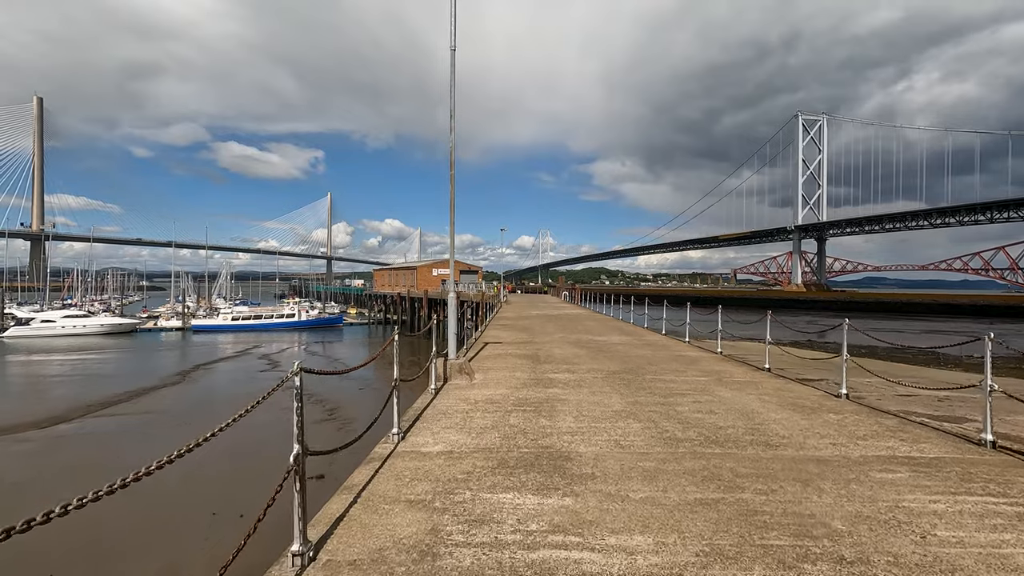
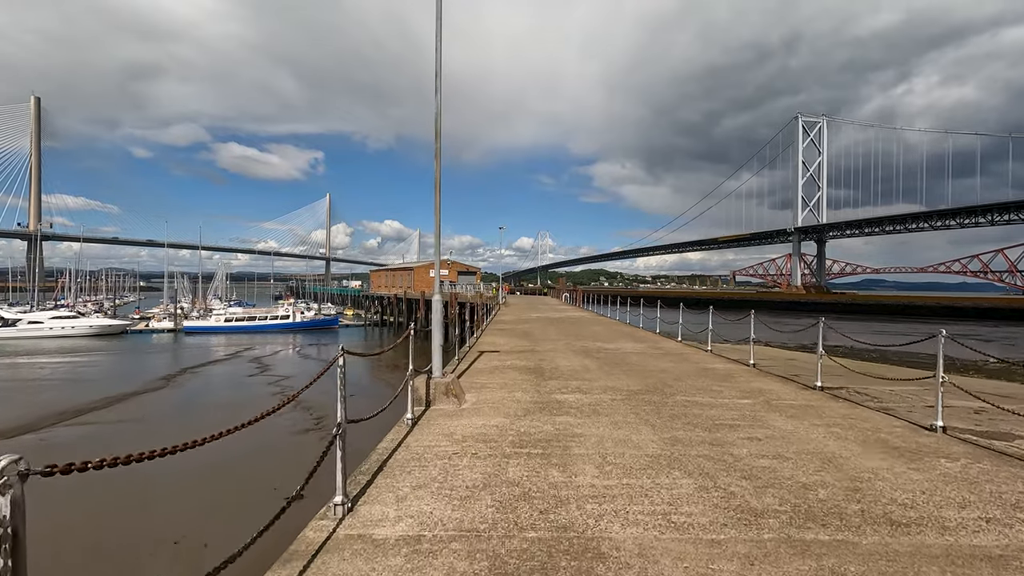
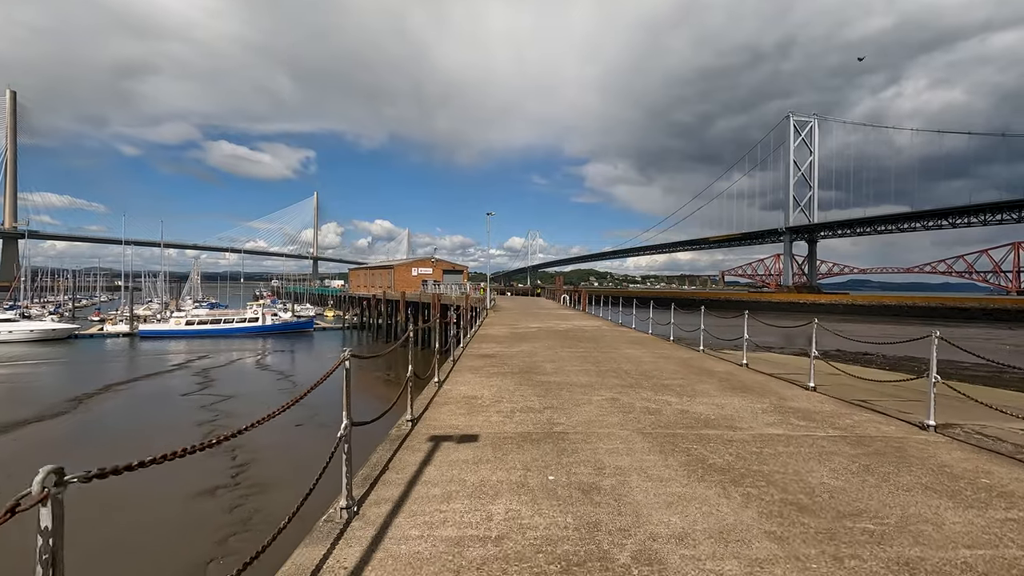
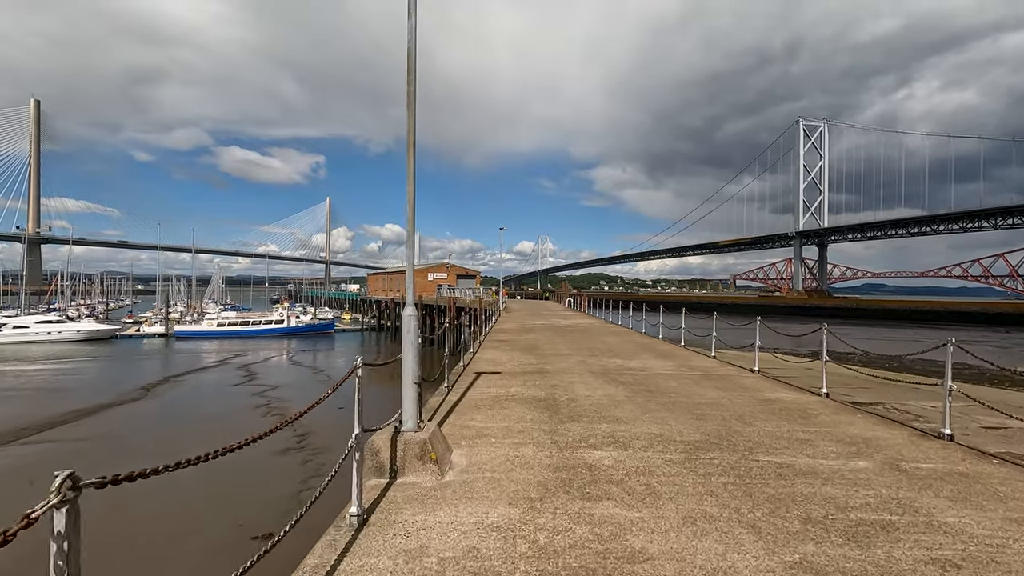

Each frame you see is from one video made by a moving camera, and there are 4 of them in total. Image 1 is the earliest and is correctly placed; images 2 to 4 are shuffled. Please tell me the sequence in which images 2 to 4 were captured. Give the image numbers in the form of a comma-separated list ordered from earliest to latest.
2, 4, 3
